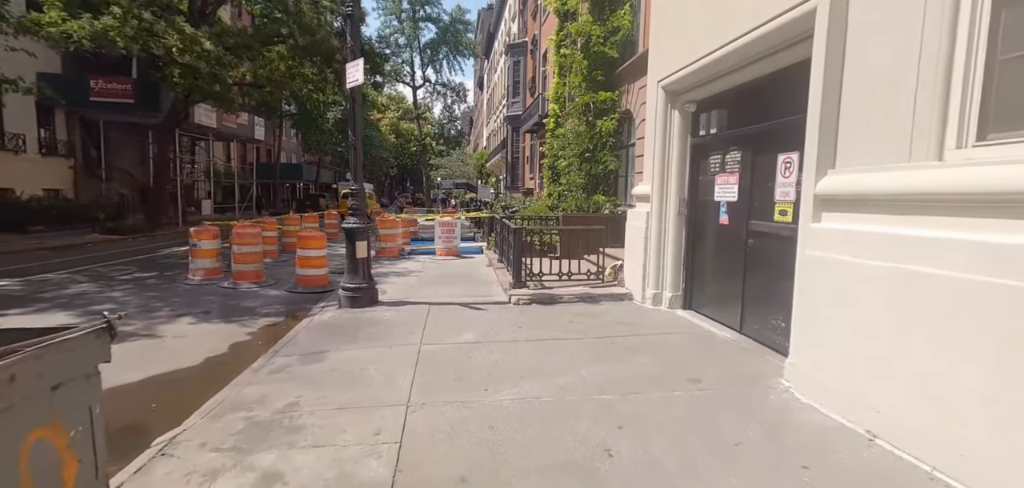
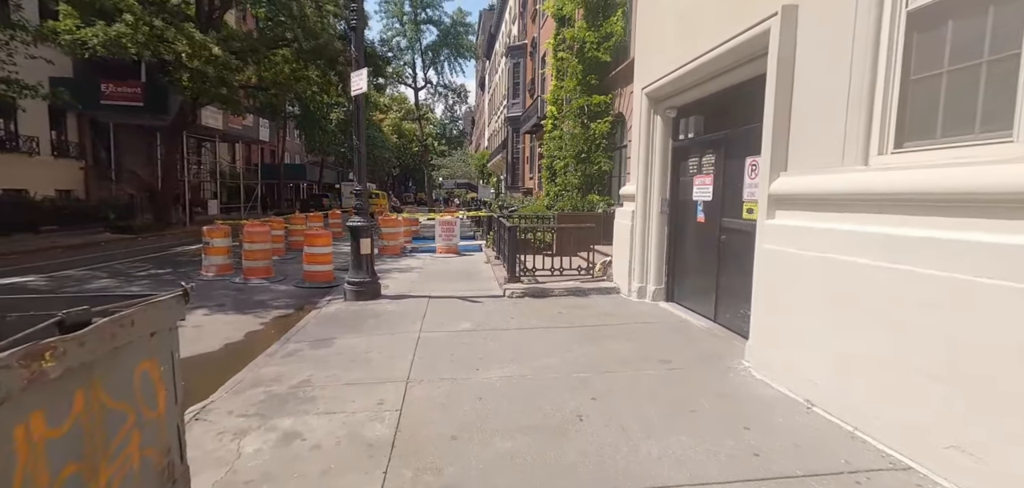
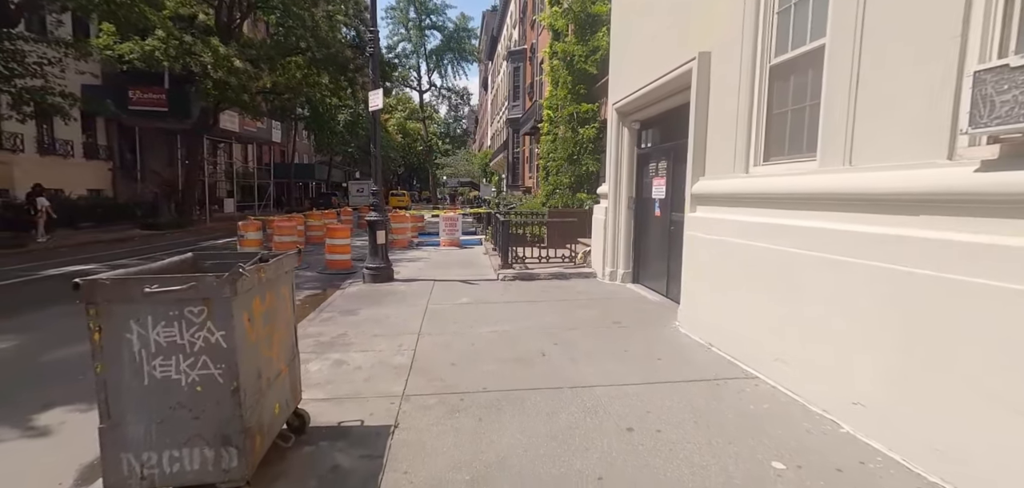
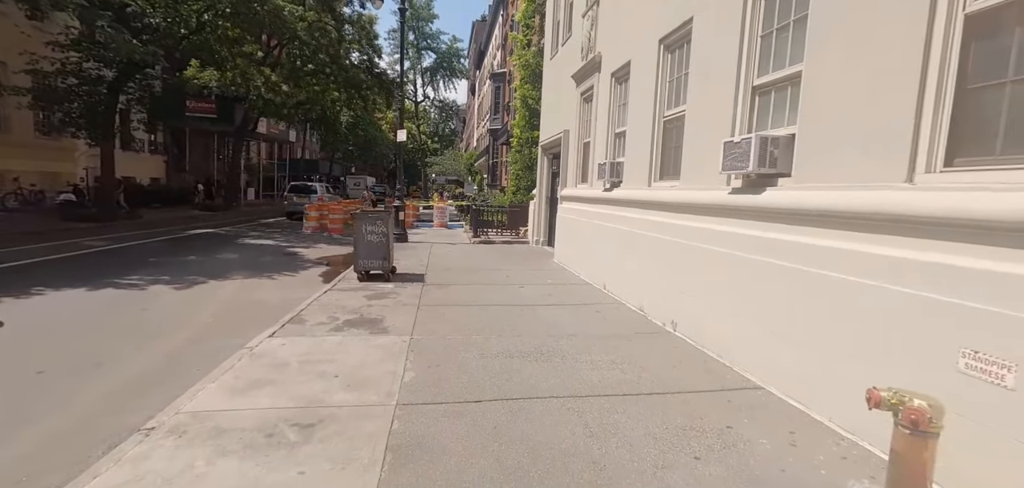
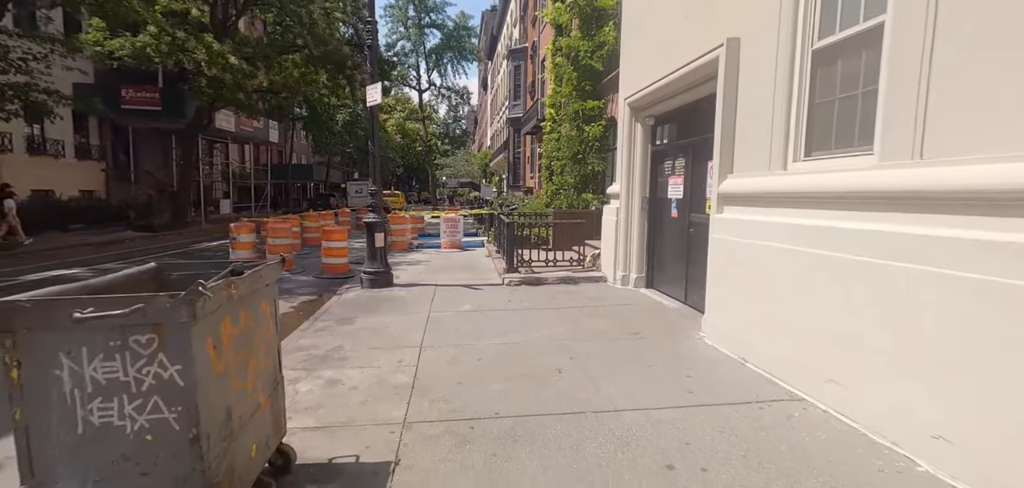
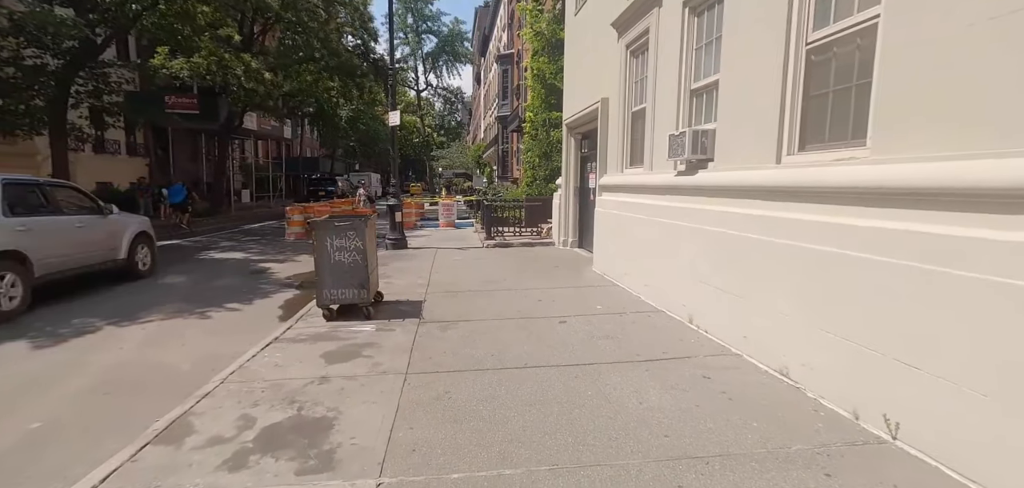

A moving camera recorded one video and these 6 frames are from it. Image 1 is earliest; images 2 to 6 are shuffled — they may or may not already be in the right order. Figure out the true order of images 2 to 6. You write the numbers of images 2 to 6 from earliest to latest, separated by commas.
2, 5, 3, 6, 4
